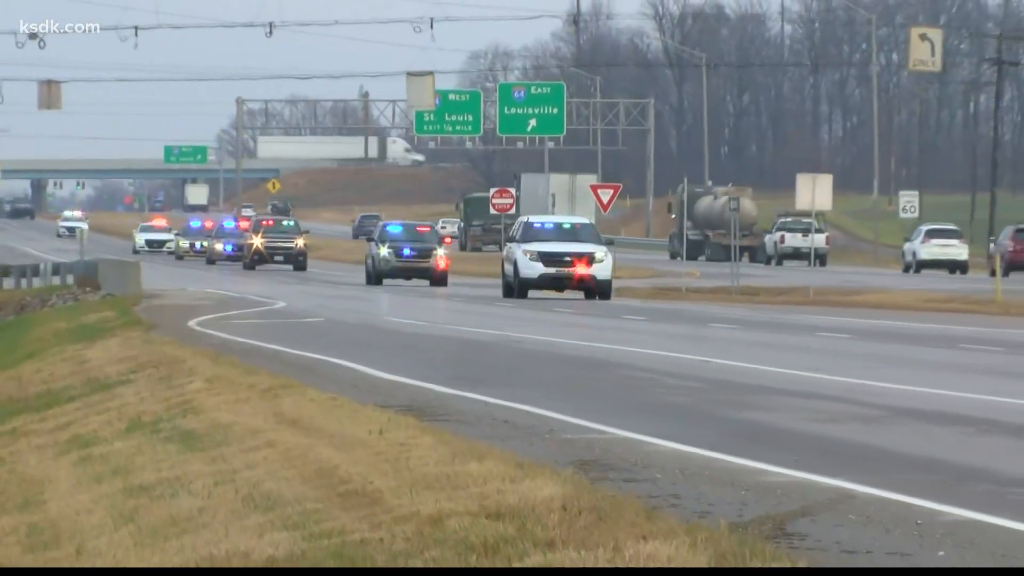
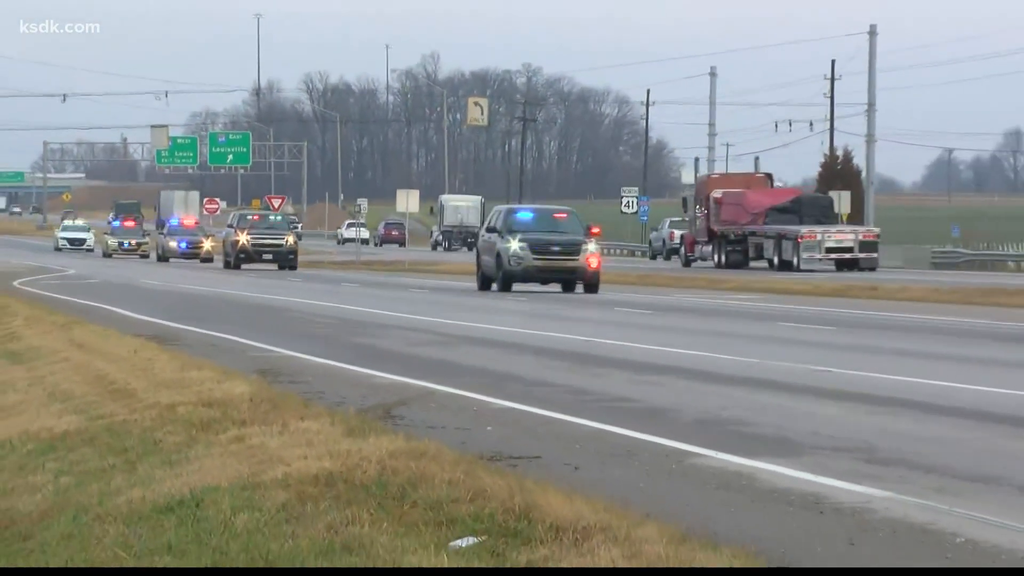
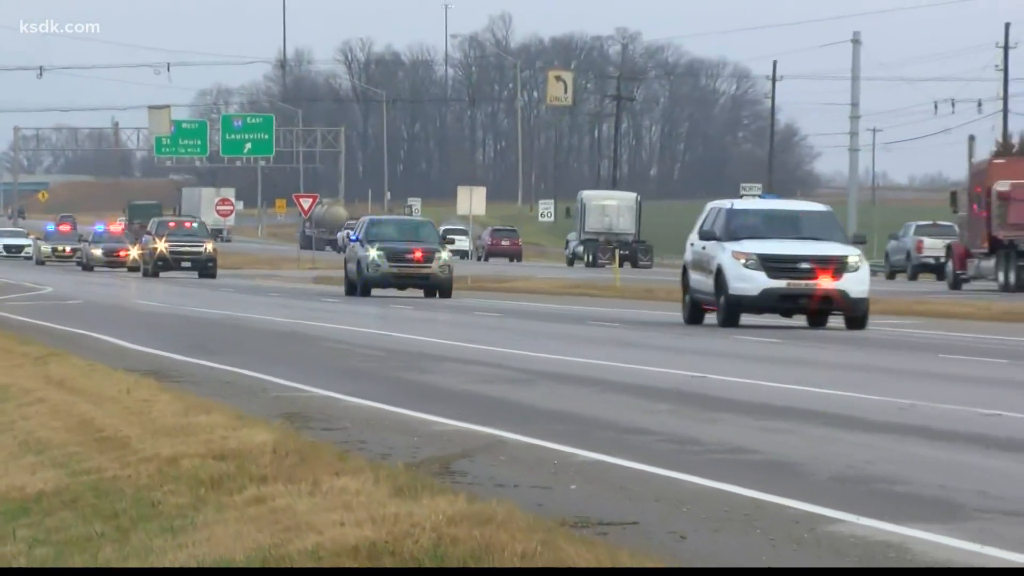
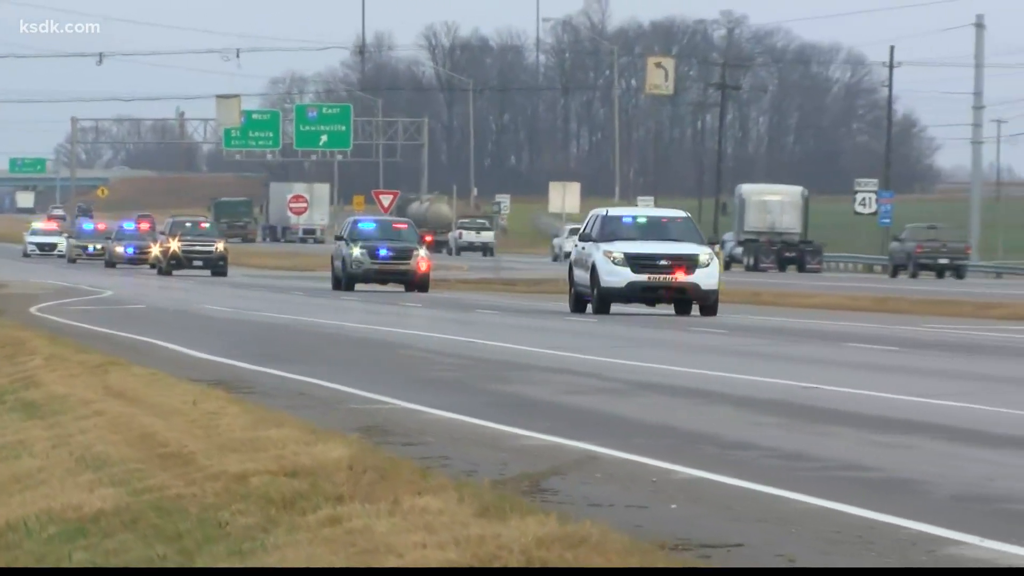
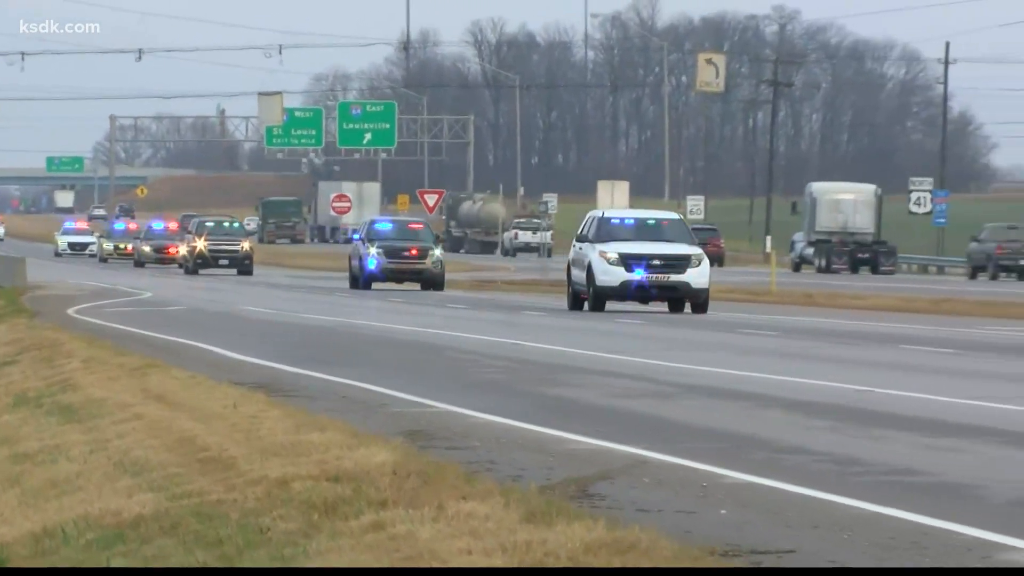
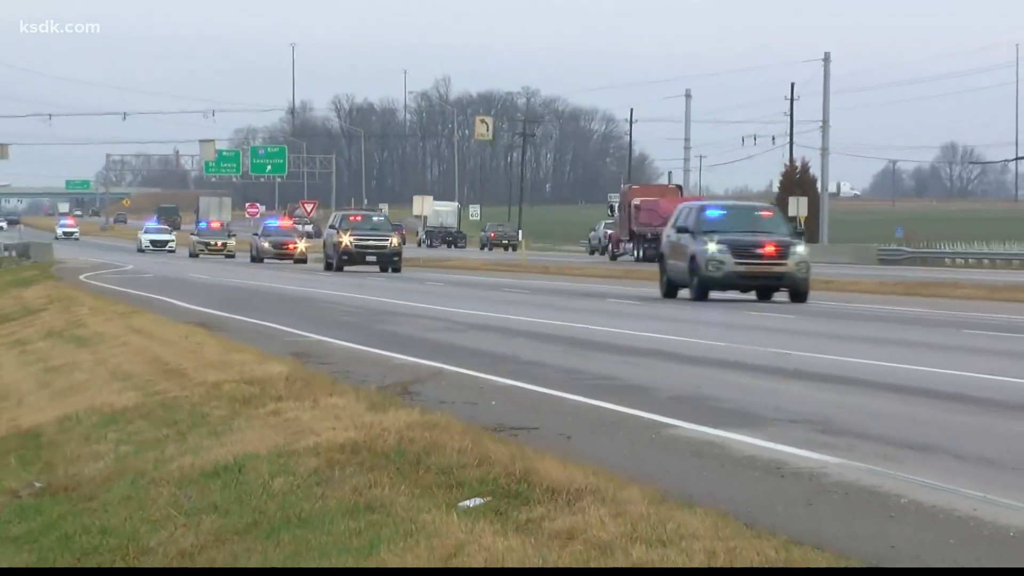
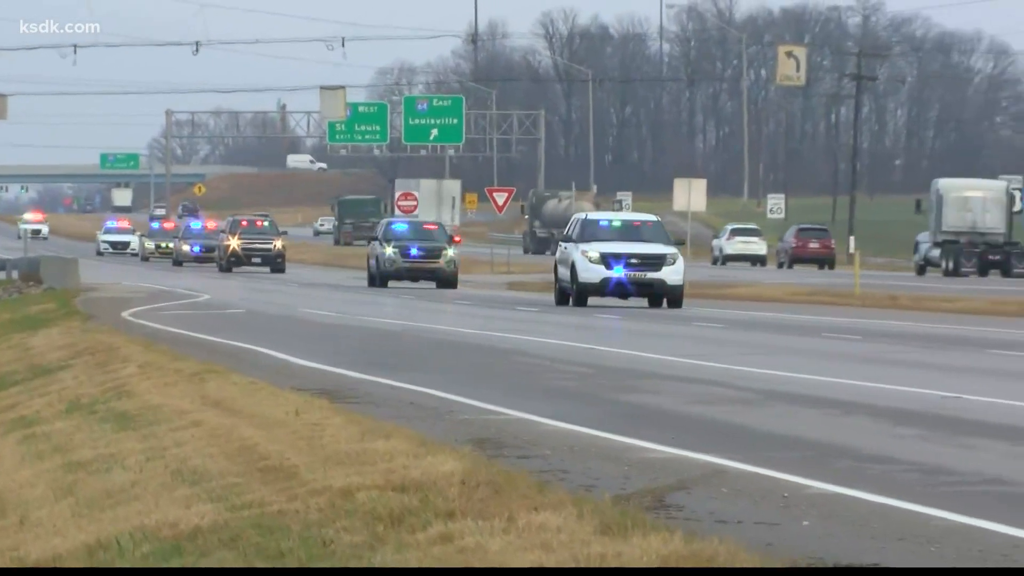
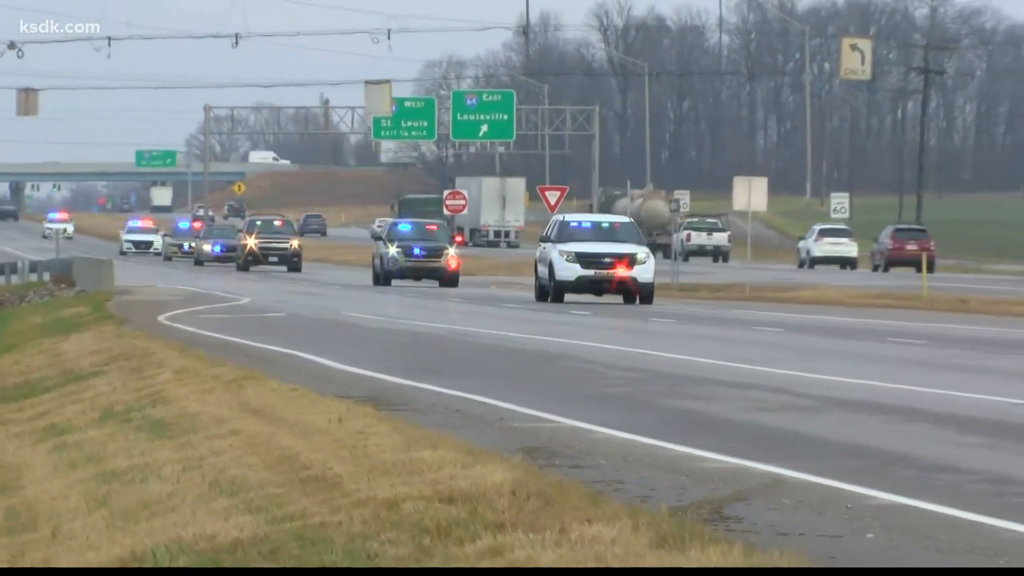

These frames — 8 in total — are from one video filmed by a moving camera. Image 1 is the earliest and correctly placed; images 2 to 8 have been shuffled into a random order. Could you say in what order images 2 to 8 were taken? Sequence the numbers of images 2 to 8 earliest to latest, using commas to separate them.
8, 7, 5, 4, 3, 2, 6
